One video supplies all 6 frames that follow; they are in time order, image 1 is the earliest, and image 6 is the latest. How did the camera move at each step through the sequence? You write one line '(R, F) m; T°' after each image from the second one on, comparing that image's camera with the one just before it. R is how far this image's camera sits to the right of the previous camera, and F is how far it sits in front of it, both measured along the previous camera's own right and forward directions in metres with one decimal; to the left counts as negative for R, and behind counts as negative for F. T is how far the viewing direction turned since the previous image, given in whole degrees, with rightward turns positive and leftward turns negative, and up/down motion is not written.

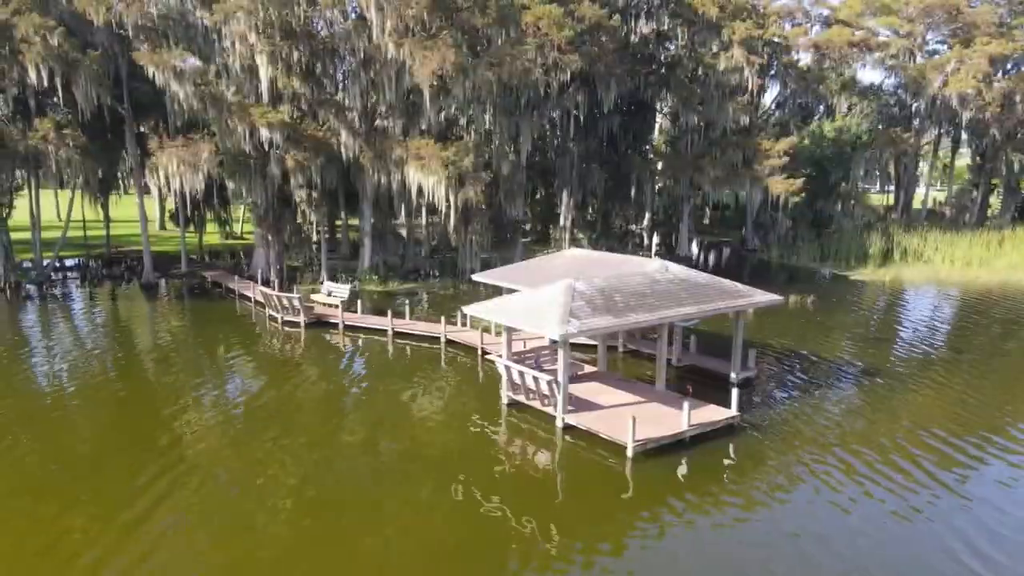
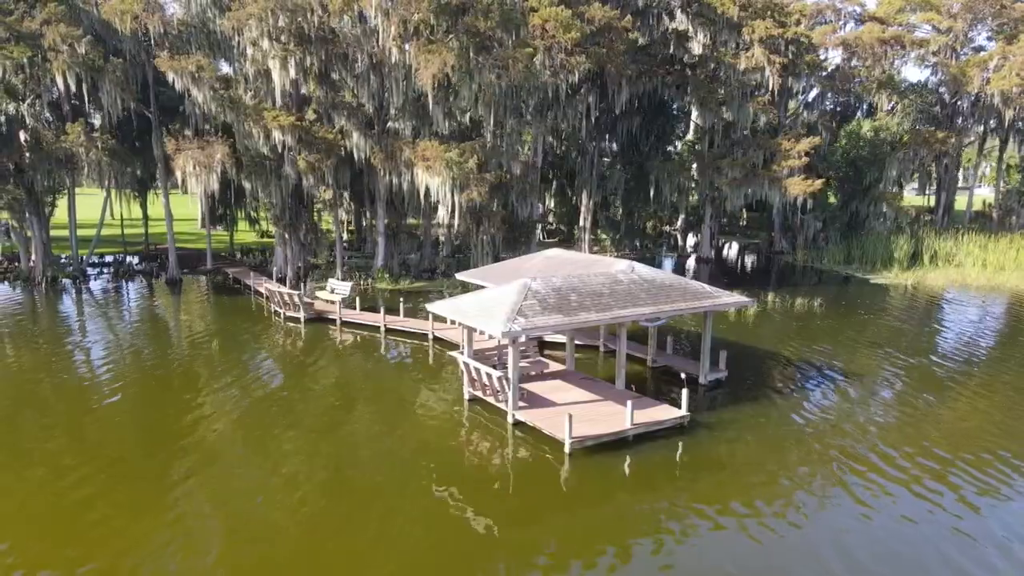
(+1.4, -0.2) m; -4°
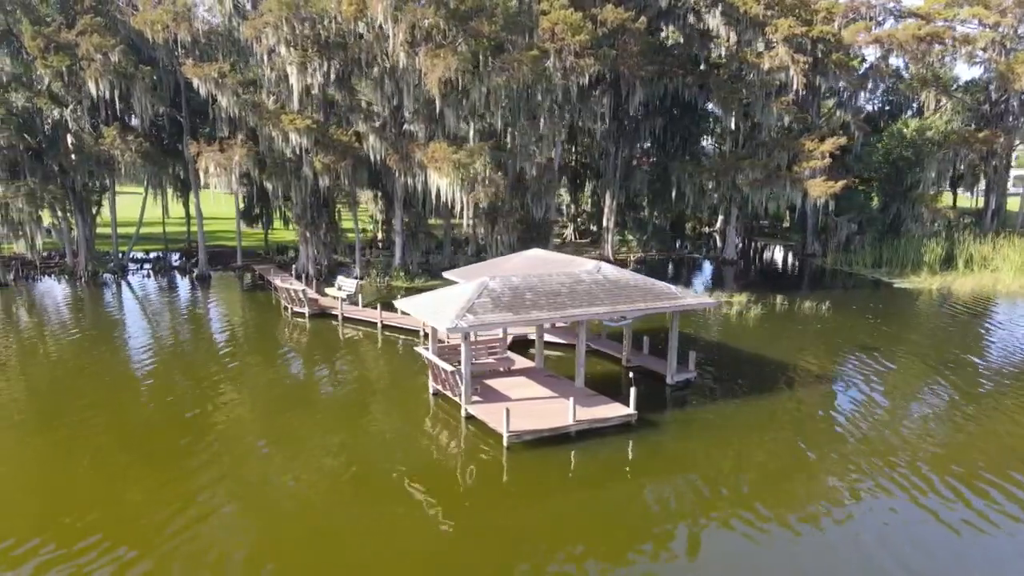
(+1.6, -0.3) m; -5°
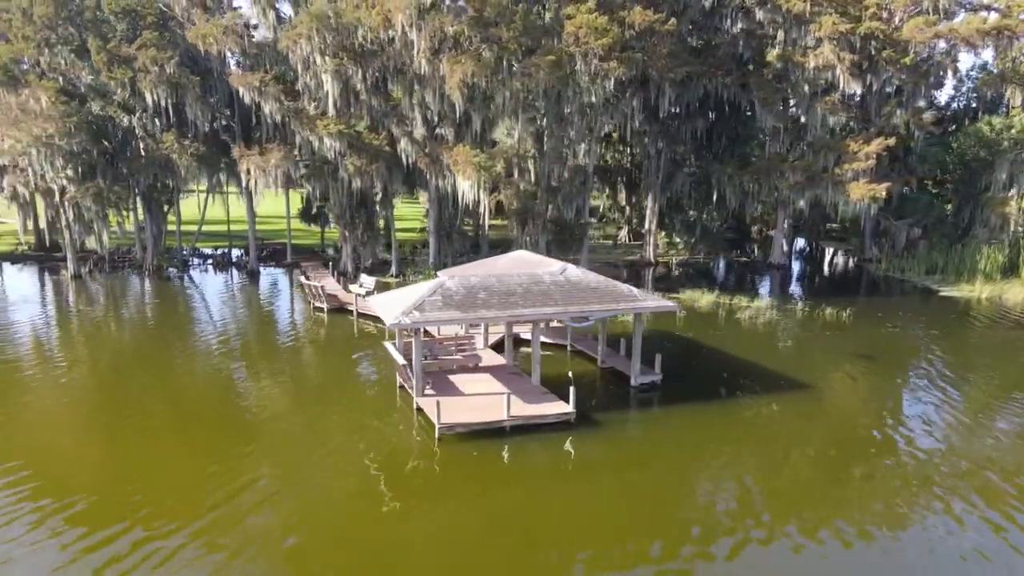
(+2.2, -0.3) m; -7°
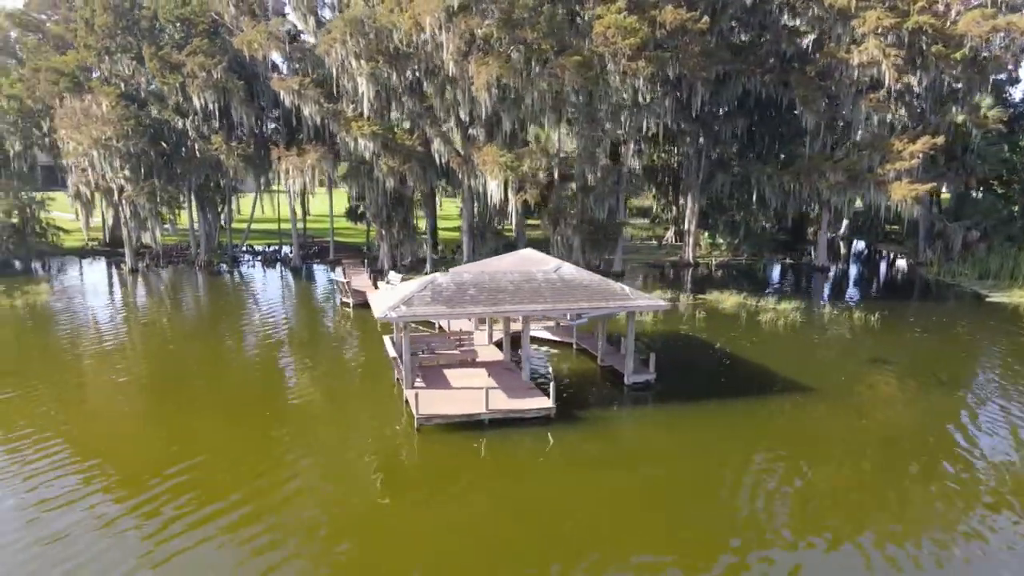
(+1.3, -0.2) m; -5°
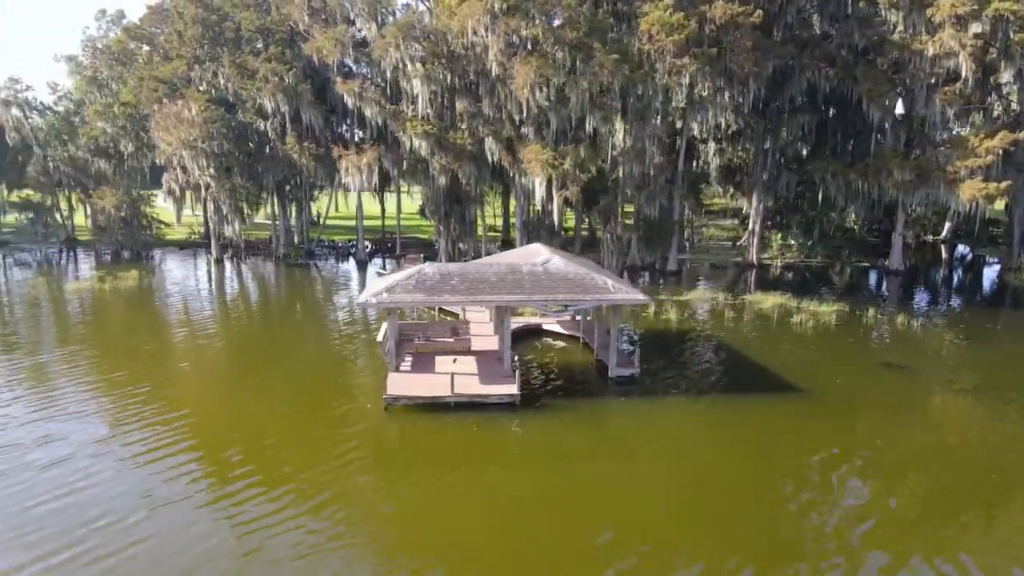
(+2.2, -0.3) m; -9°
